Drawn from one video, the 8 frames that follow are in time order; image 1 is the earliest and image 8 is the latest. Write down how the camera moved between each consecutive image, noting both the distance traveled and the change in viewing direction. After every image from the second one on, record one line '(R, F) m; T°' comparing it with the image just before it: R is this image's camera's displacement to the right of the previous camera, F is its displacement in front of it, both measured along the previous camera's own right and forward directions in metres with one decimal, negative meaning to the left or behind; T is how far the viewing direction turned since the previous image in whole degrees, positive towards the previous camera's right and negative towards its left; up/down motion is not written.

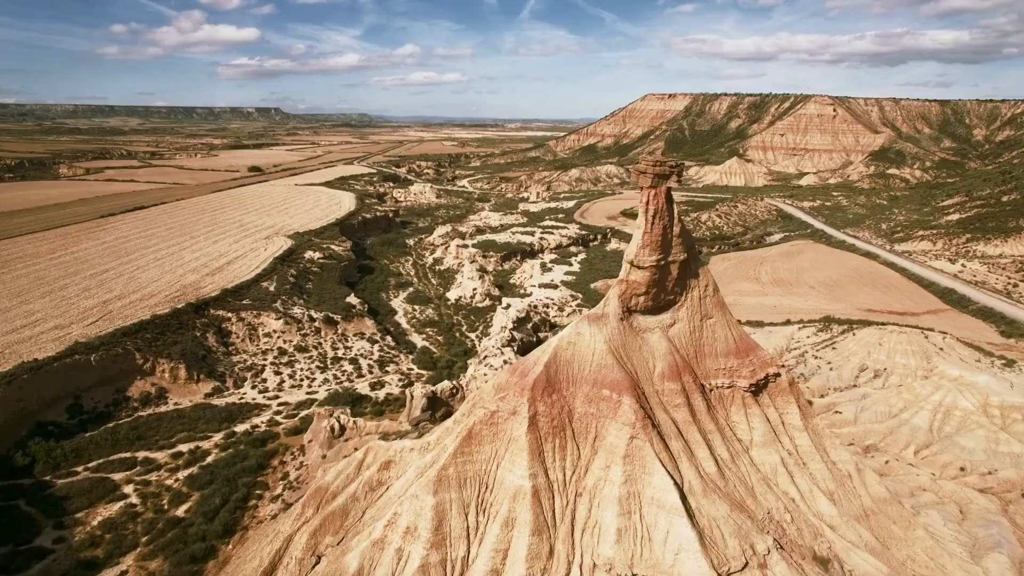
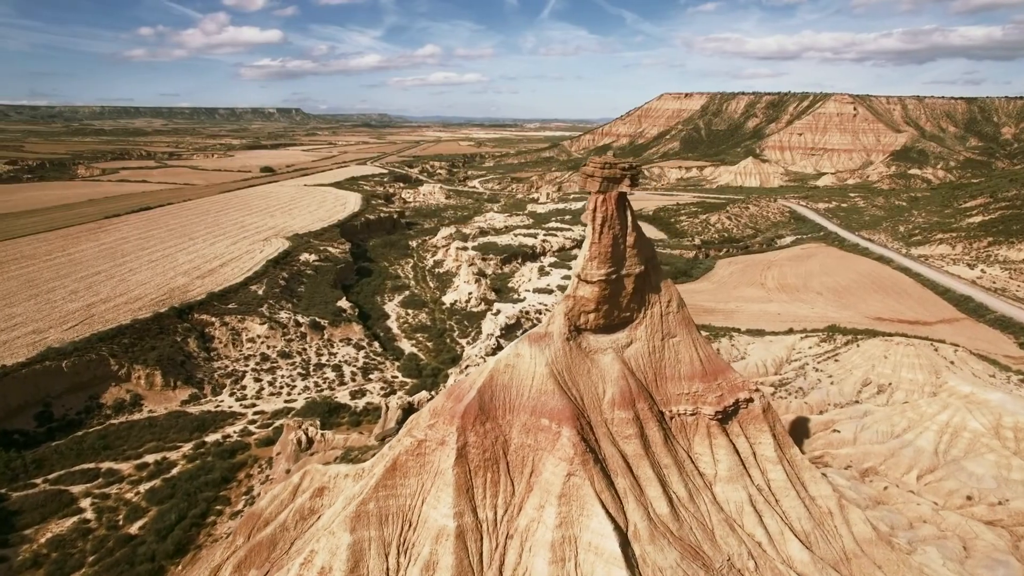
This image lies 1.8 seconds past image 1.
(+1.6, +1.2) m; -2°
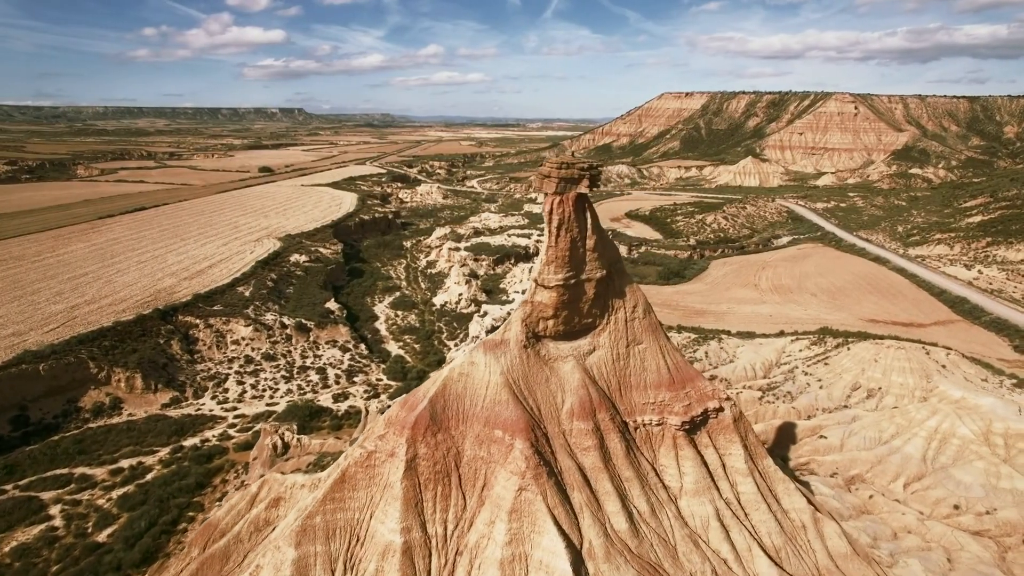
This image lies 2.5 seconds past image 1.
(+0.9, +0.4) m; 0°
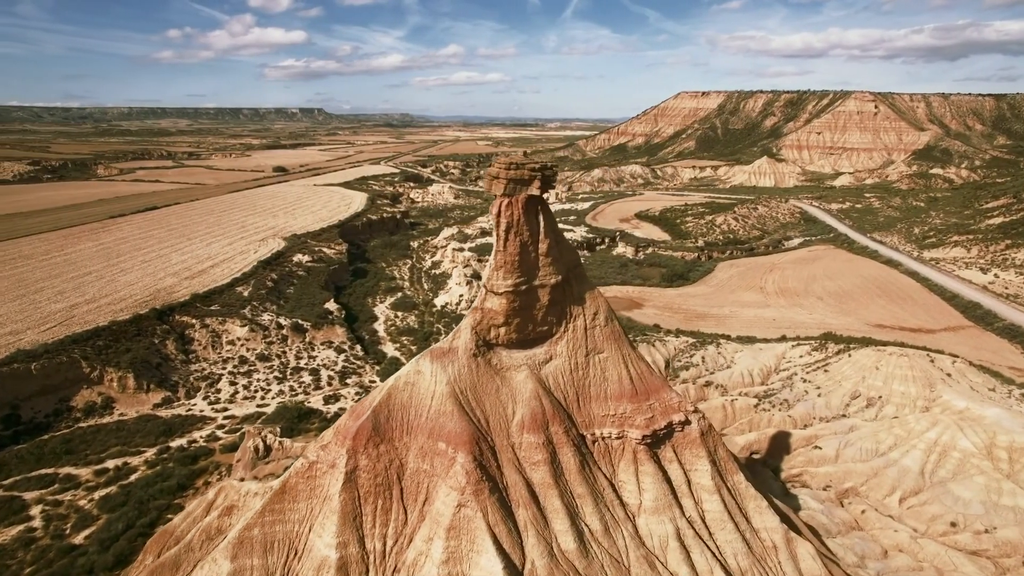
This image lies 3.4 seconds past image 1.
(+1.2, +0.5) m; -2°
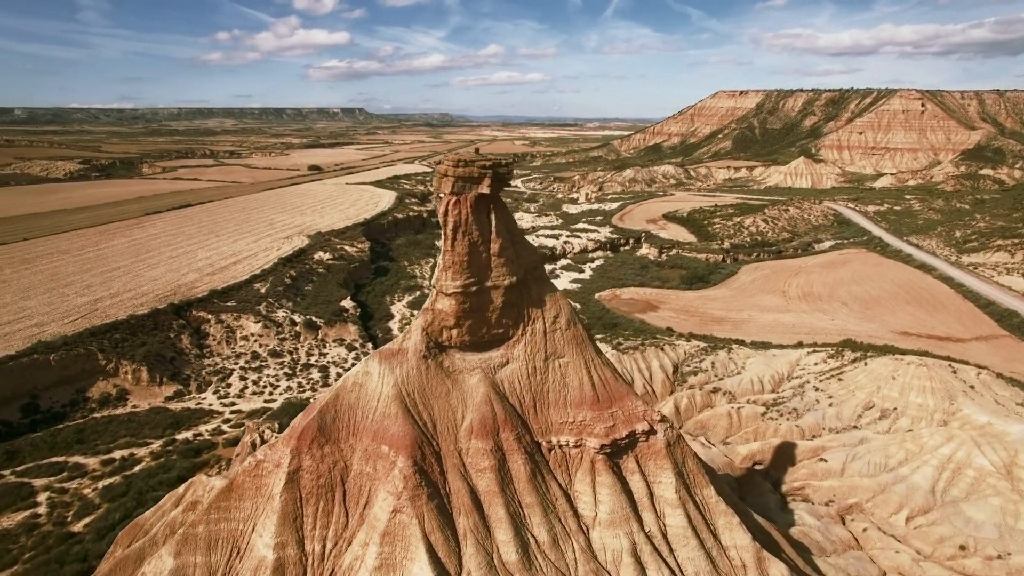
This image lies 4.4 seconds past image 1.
(+1.4, +0.3) m; -3°
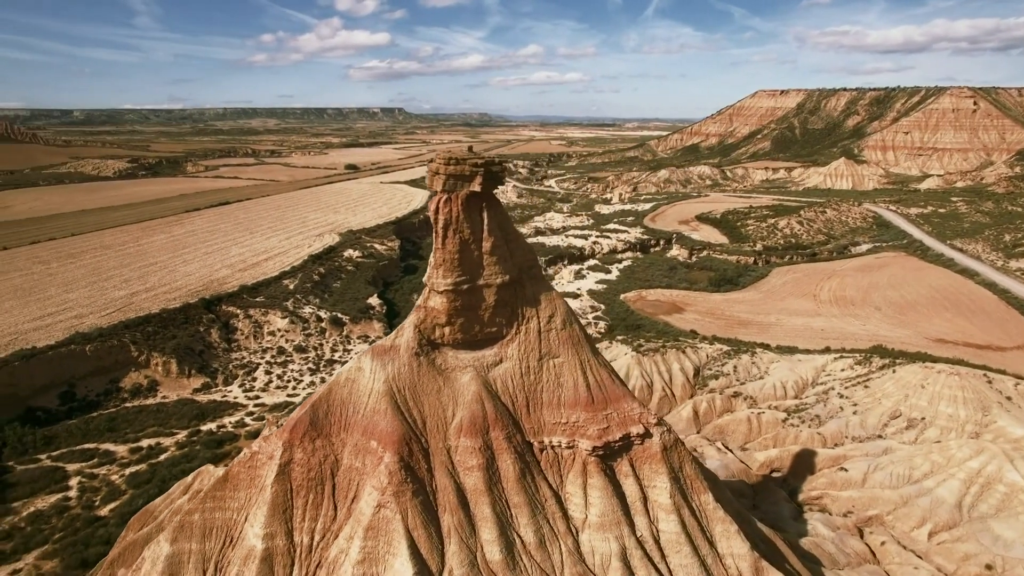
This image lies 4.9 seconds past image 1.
(+0.7, +0.1) m; -3°
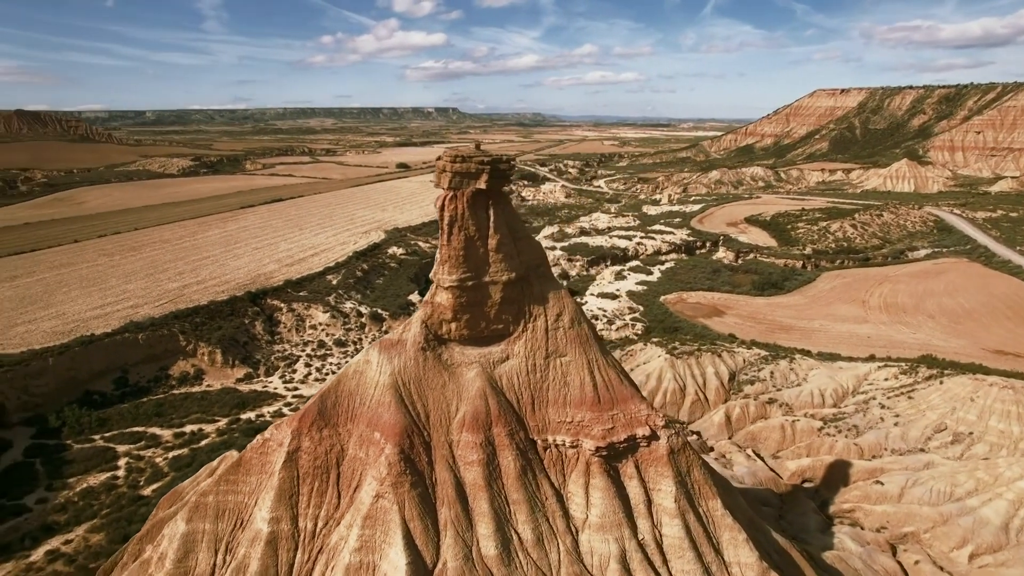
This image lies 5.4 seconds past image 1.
(+0.7, 0.0) m; -5°
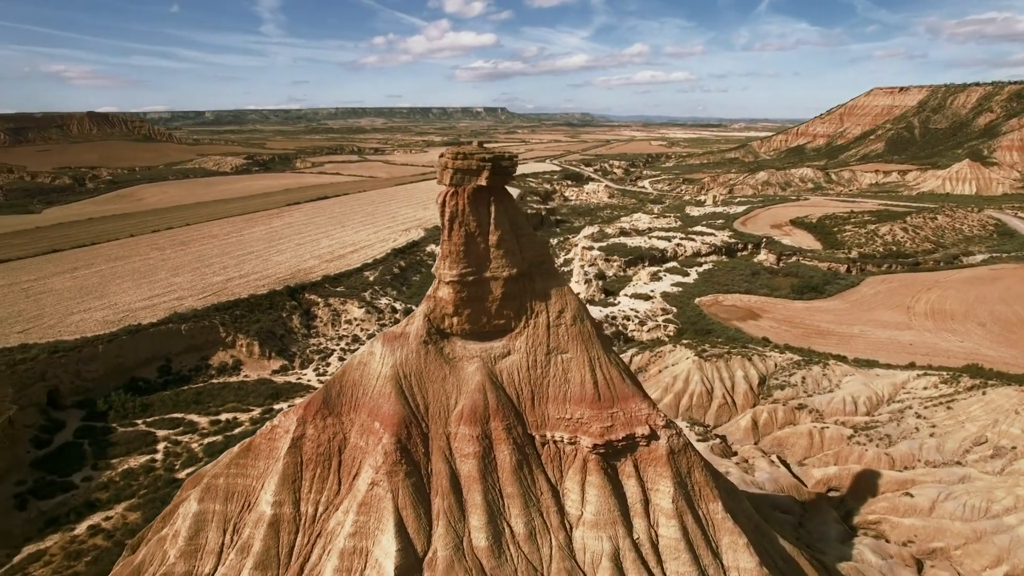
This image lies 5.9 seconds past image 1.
(+0.7, -0.1) m; -4°
